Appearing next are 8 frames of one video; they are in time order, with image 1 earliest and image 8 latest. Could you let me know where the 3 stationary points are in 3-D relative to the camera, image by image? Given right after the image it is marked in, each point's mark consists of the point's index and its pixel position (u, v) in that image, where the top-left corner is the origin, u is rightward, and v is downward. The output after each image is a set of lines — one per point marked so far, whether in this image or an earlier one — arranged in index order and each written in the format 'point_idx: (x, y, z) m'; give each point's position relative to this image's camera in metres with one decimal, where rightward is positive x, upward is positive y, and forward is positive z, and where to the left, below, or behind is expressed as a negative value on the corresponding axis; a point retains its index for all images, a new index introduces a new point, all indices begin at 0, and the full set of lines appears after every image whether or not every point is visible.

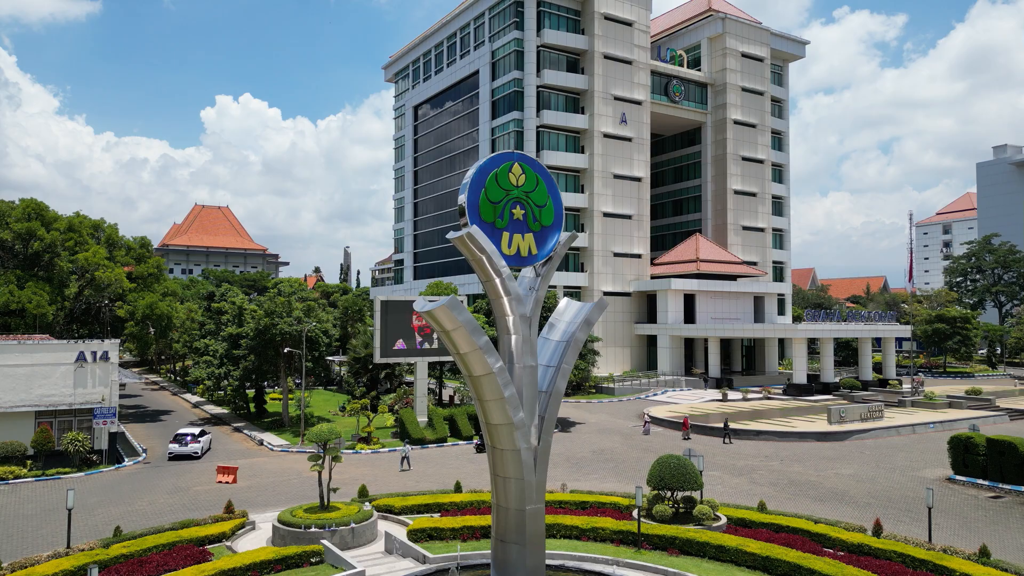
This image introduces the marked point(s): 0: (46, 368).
0: (-12.8, -2.2, +20.0) m
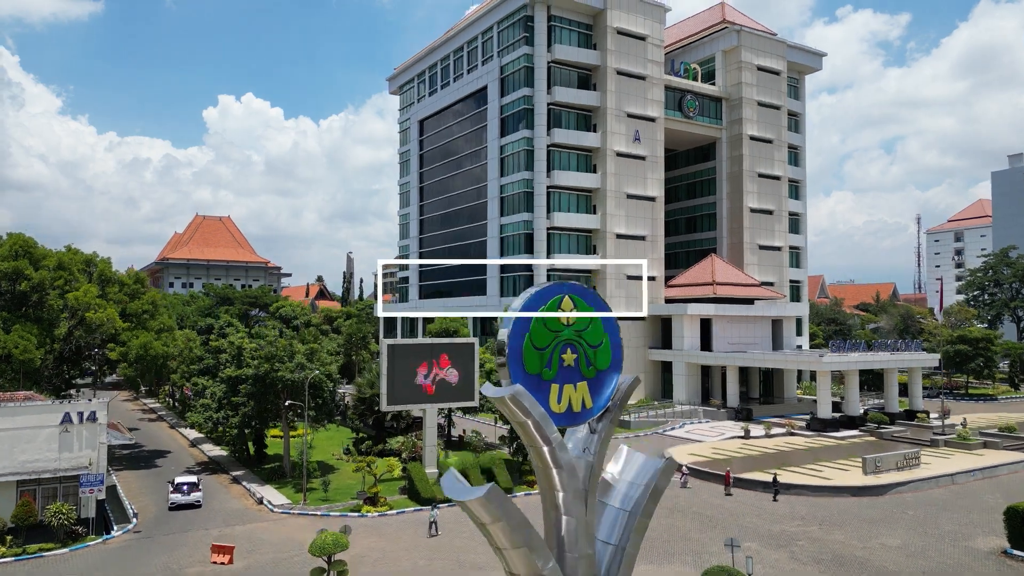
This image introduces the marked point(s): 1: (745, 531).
0: (-12.3, -3.7, +18.5) m
1: (+6.3, -6.6, +19.6) m
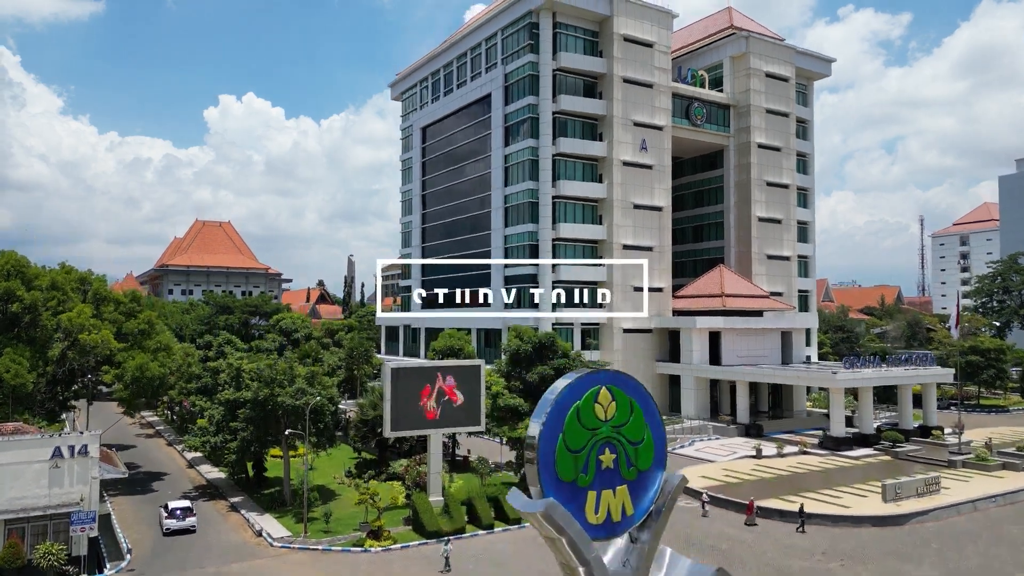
0: (-12.1, -4.4, +17.7) m
1: (+6.6, -7.3, +18.8) m
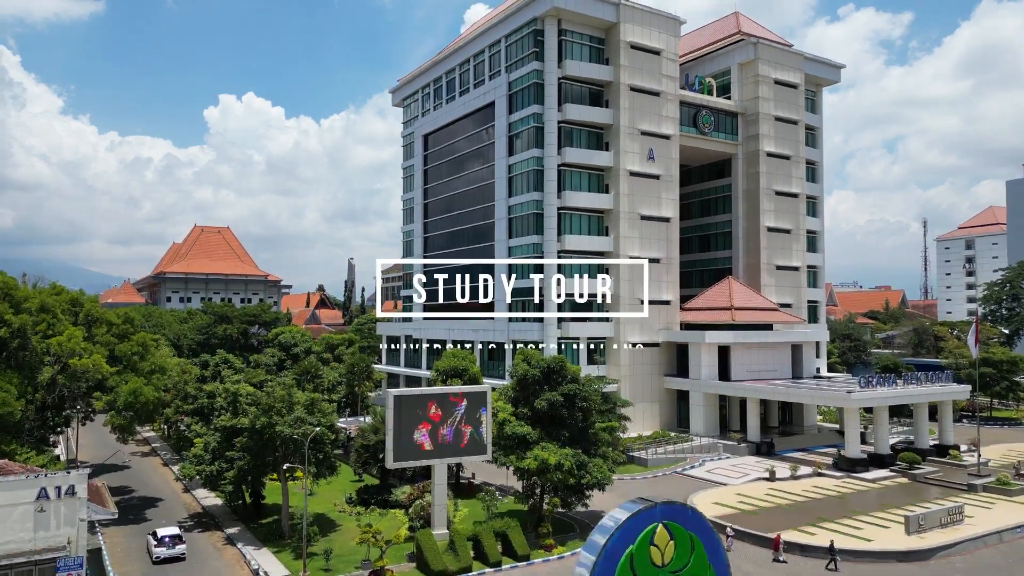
0: (-11.8, -5.2, +16.8) m
1: (+6.8, -8.0, +17.9) m
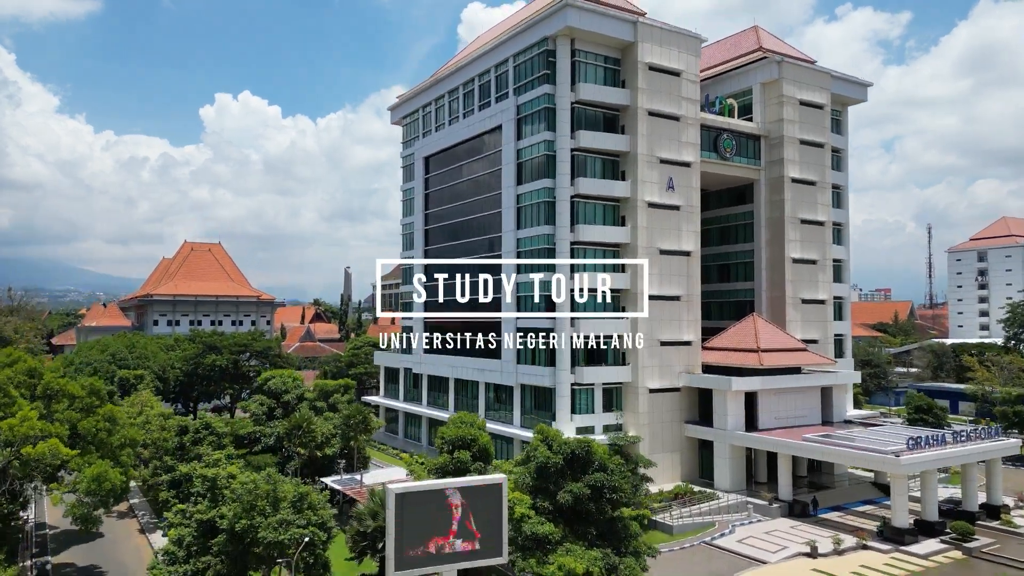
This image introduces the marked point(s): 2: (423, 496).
0: (-11.3, -7.3, +13.7) m
1: (+7.4, -10.2, +14.9) m
2: (-2.4, -5.6, +19.3) m
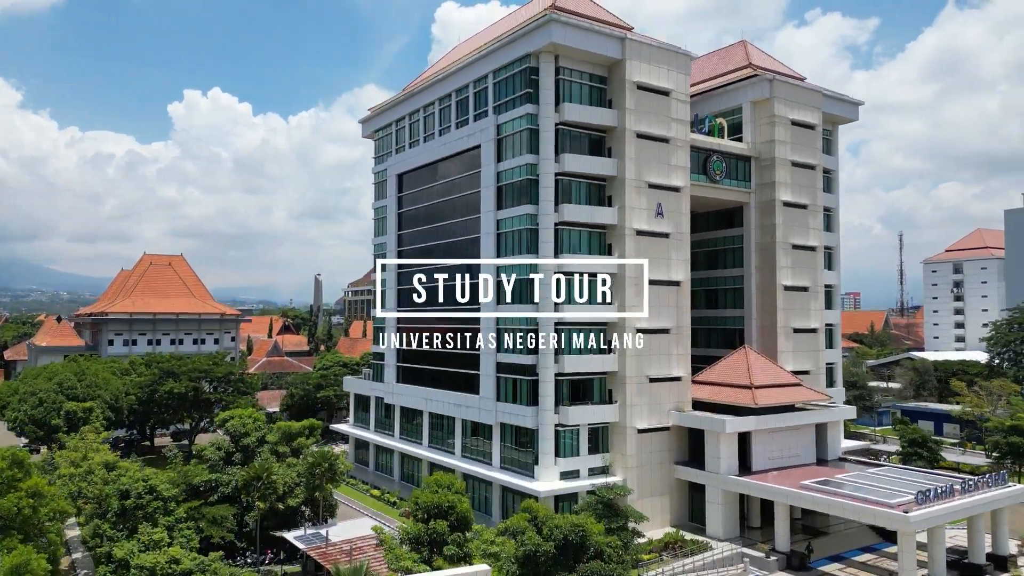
0: (-11.4, -9.0, +10.8) m
1: (+7.2, -11.8, +12.6) m
2: (-2.7, -7.2, +16.7) m
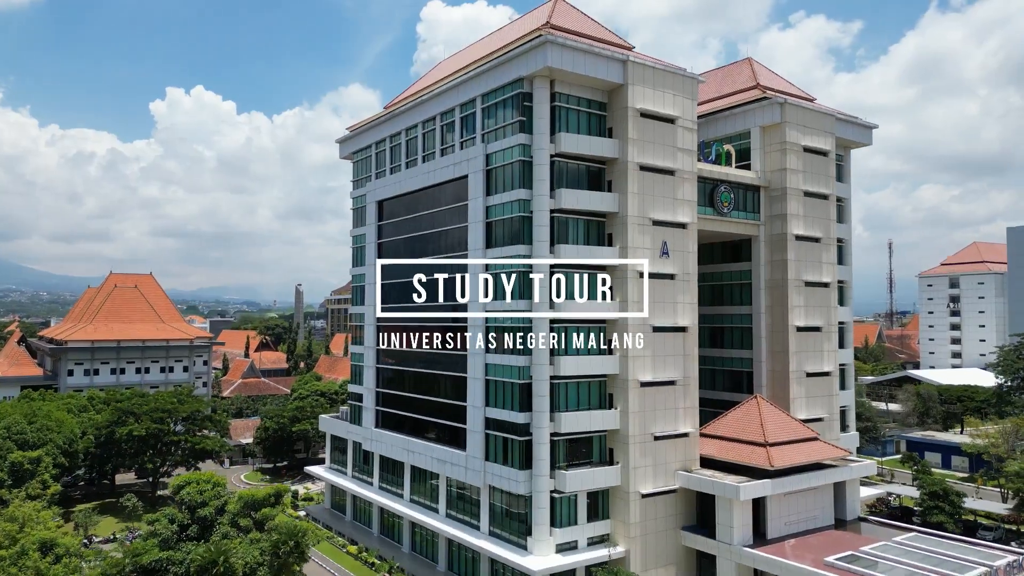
0: (-11.3, -11.1, +7.0) m
1: (+7.2, -14.0, +9.3) m
2: (-2.8, -9.4, +13.1) m
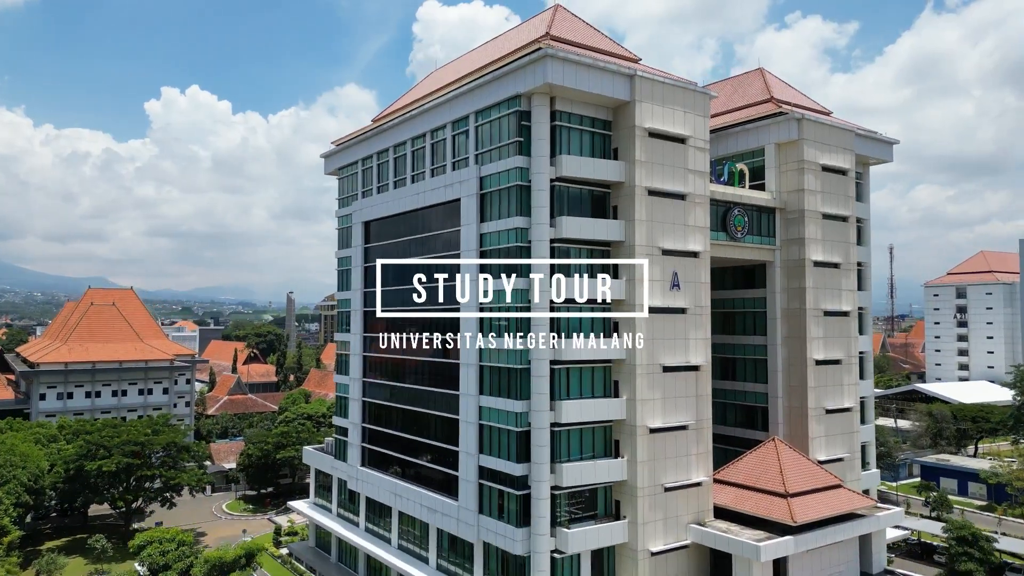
0: (-11.3, -12.6, +4.1) m
1: (+7.2, -15.5, +6.4) m
2: (-2.8, -10.9, +10.2) m
